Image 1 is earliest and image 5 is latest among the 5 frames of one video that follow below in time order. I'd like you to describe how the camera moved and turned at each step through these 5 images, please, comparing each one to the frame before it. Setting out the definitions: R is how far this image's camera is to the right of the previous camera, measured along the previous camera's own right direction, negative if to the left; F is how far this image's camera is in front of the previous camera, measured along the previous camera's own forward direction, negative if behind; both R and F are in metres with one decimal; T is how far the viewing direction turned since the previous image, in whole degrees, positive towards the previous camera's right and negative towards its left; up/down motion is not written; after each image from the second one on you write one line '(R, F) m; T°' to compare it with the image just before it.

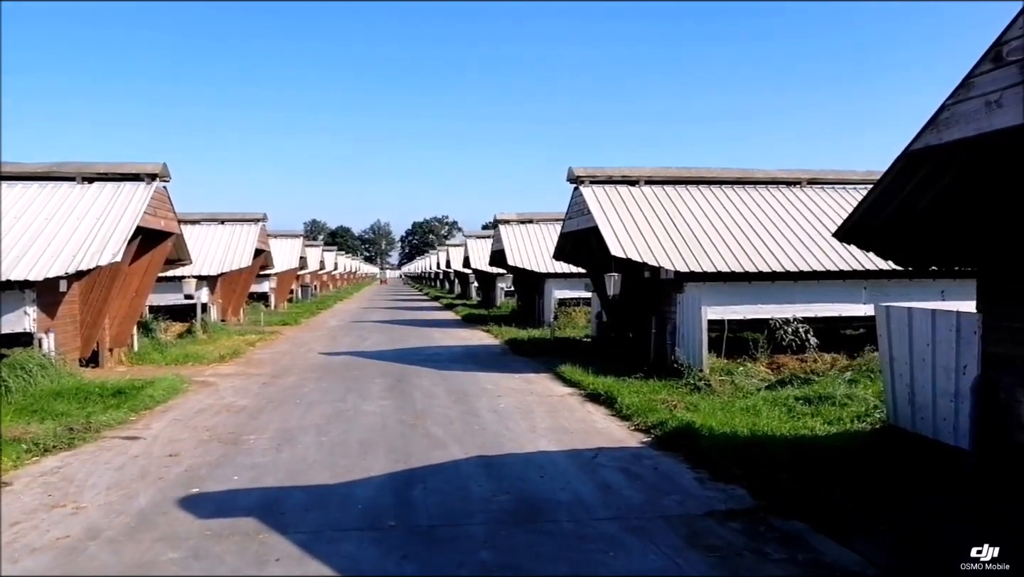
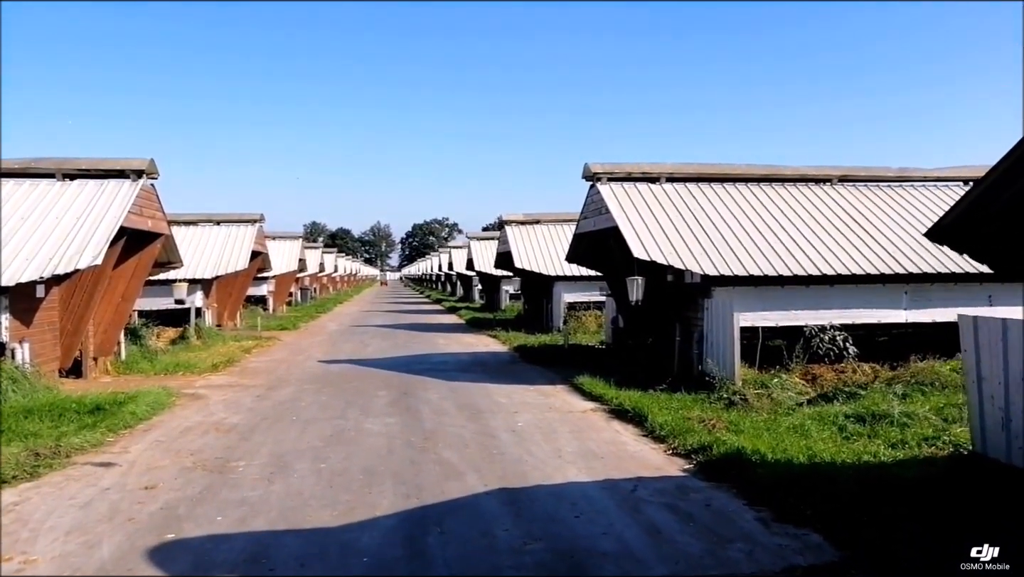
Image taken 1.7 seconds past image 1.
(-0.2, +1.1) m; 0°
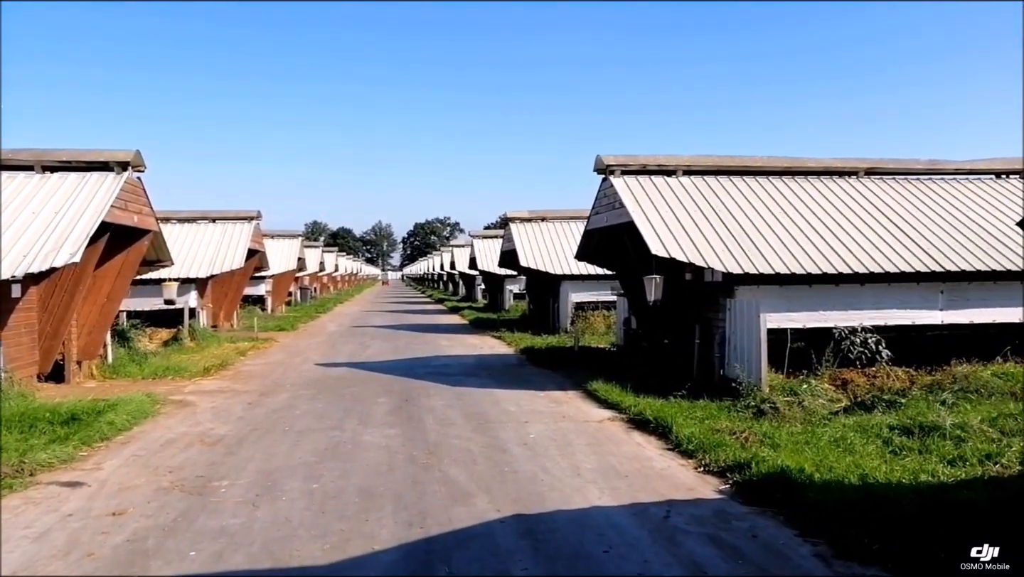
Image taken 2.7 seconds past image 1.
(-0.1, +0.9) m; 0°
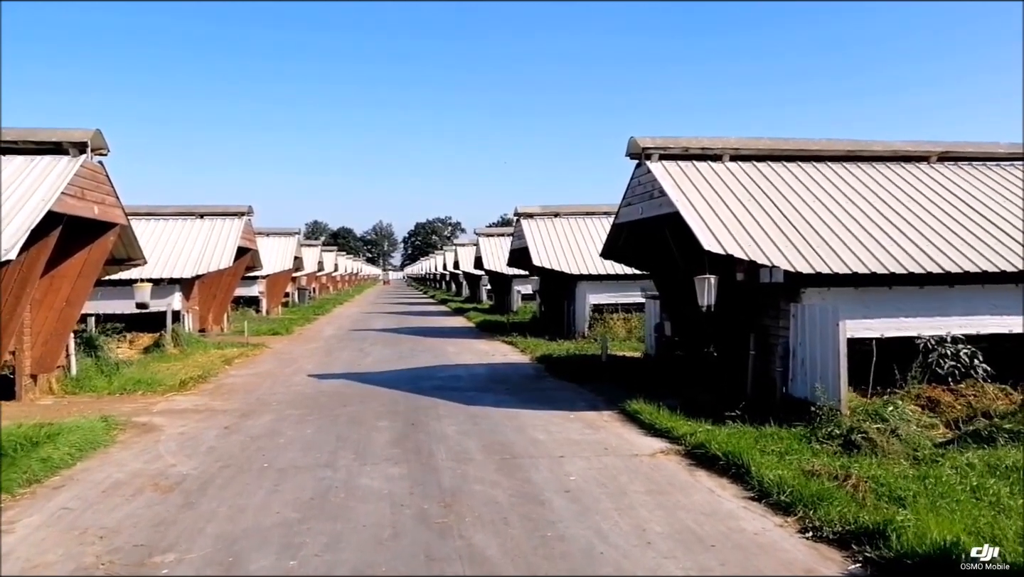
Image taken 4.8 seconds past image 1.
(-0.3, +2.0) m; 0°
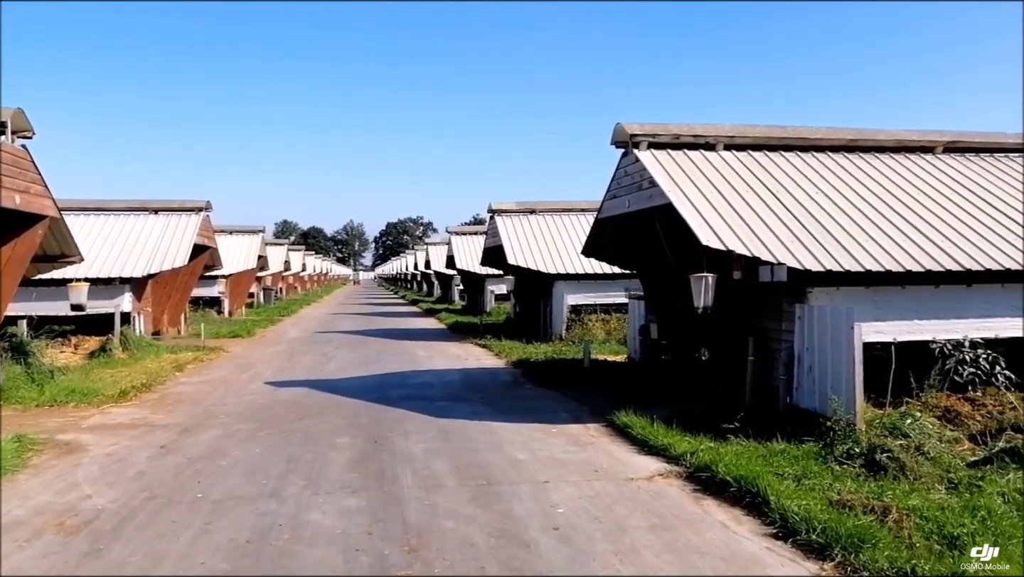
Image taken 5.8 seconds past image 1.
(0.0, +1.2) m; +2°
